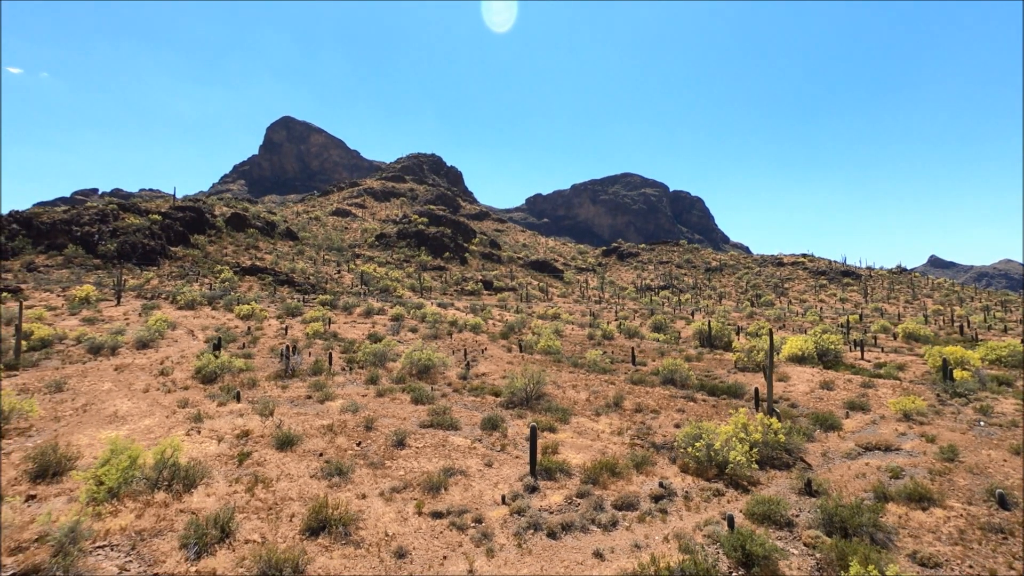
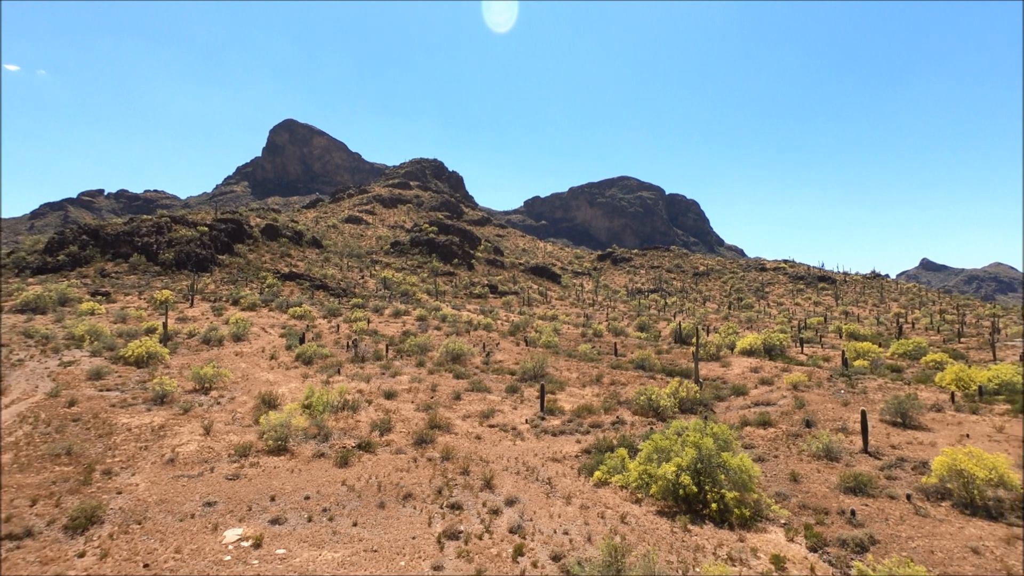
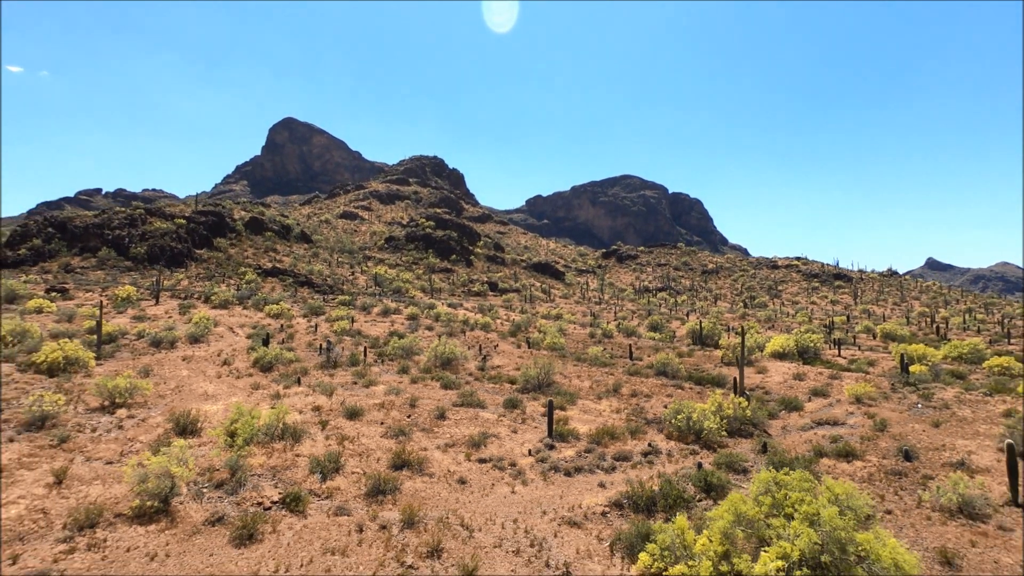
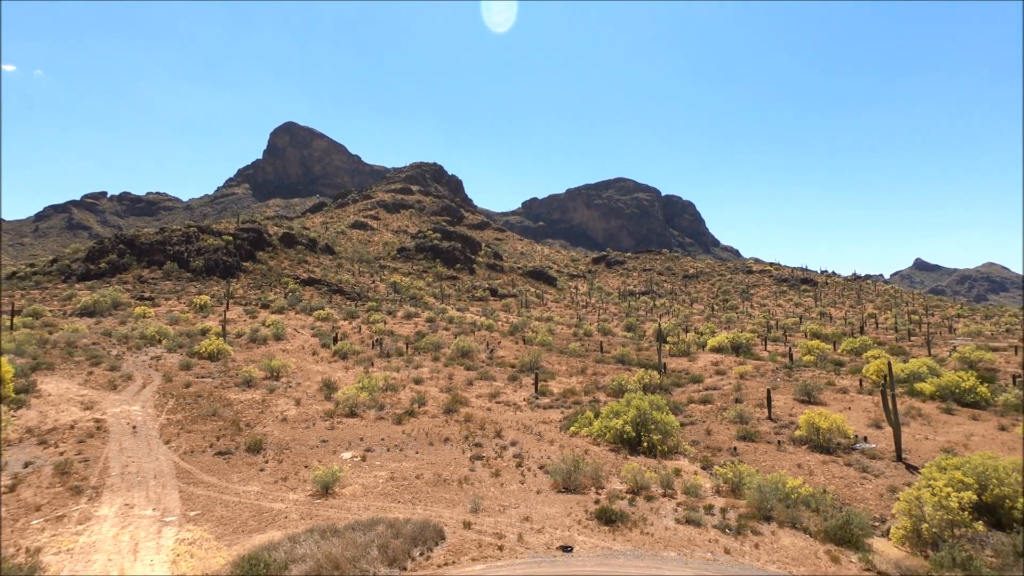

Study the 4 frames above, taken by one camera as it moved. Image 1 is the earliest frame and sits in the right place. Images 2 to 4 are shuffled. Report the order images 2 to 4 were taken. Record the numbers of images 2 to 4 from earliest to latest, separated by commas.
3, 2, 4
